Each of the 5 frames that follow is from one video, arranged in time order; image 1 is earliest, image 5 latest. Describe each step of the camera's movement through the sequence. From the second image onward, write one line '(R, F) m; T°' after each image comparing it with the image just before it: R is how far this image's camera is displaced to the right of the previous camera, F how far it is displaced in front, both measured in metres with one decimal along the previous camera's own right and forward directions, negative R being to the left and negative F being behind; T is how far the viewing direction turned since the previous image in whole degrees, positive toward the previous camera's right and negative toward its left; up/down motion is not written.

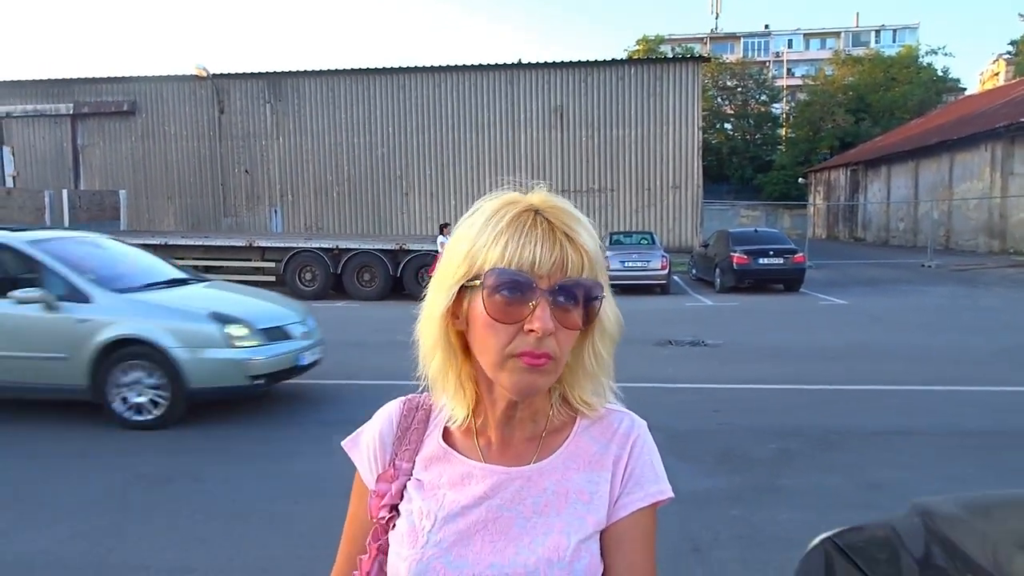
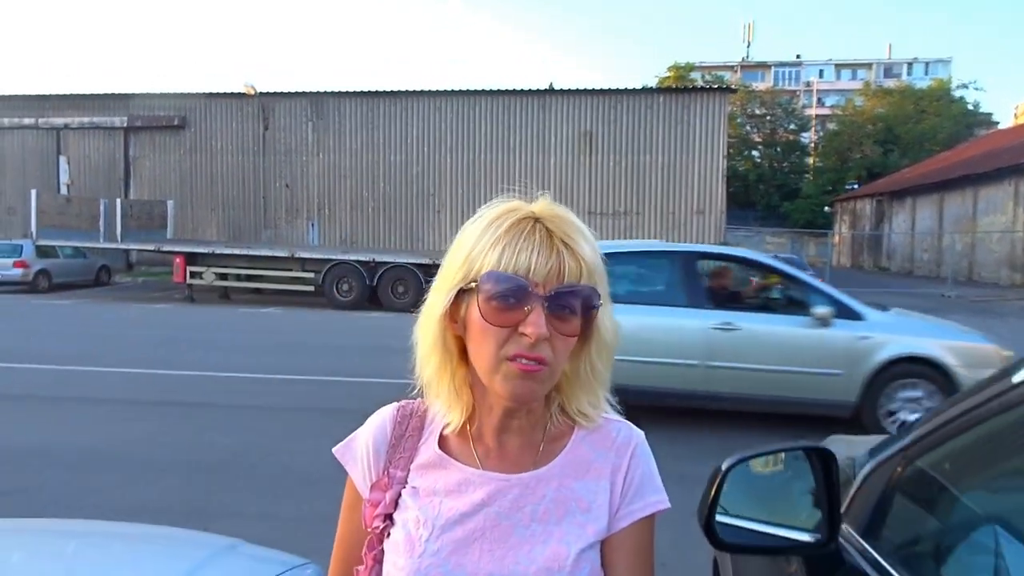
(+0.4, -0.6) m; -3°
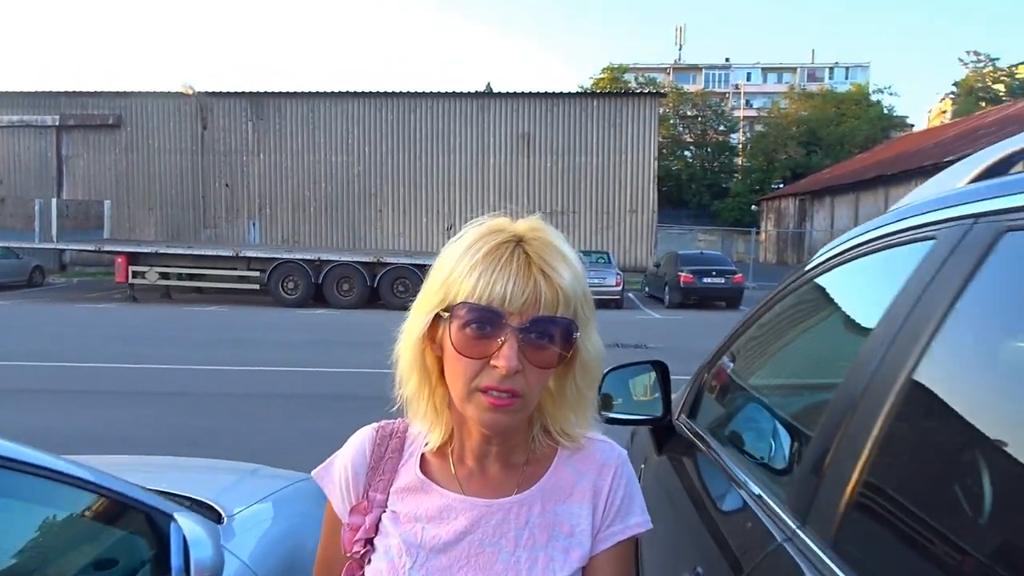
(+0.4, -0.6) m; +4°
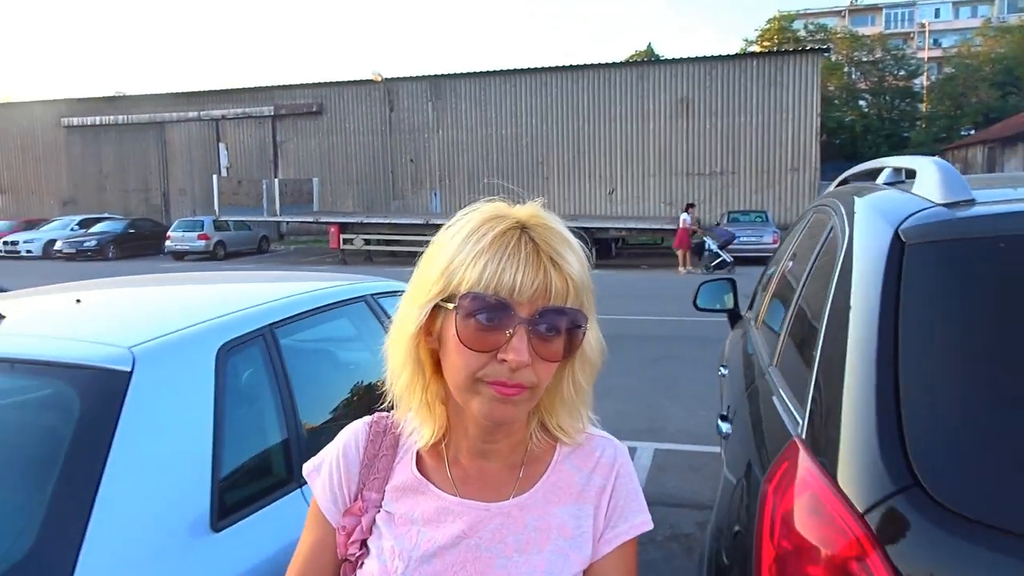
(+0.8, -1.3) m; -14°
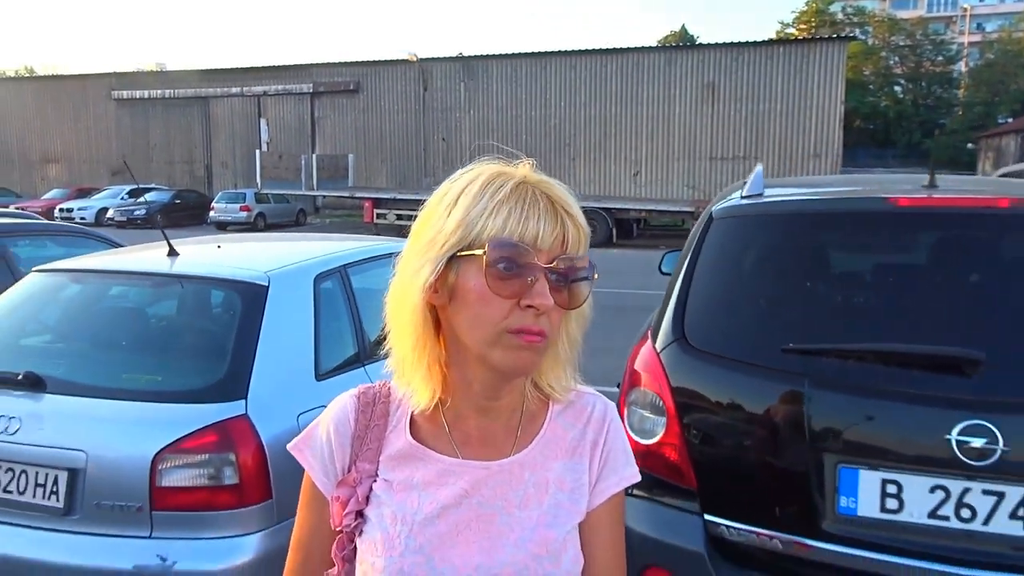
(+0.1, -0.5) m; -2°
